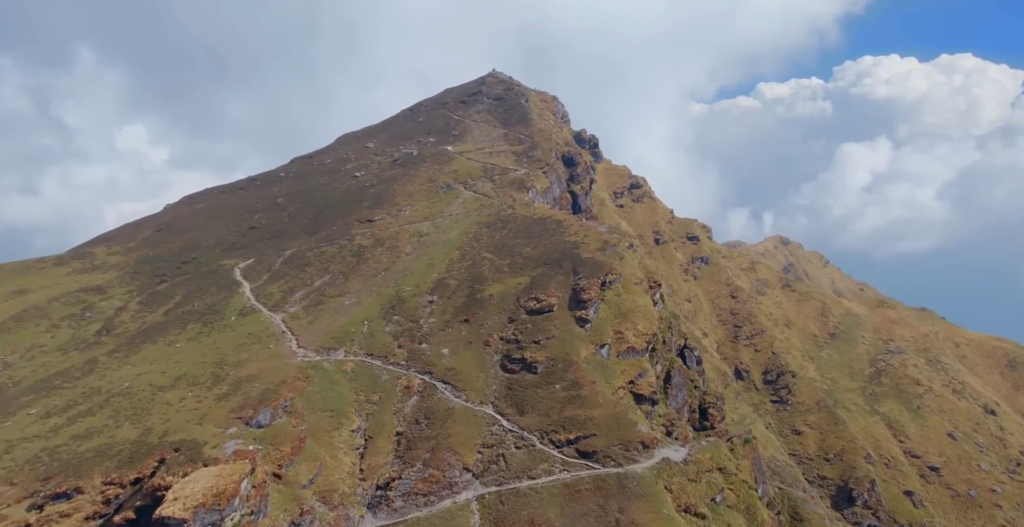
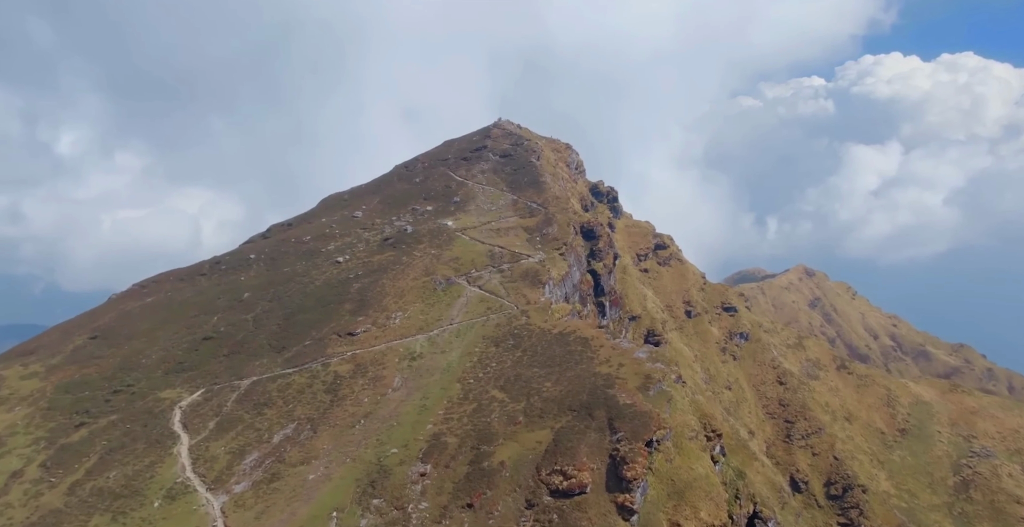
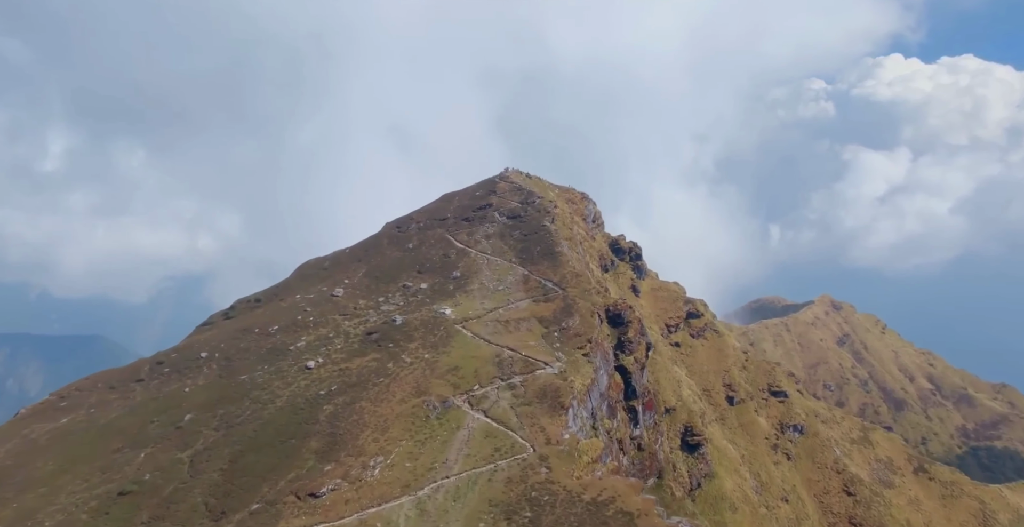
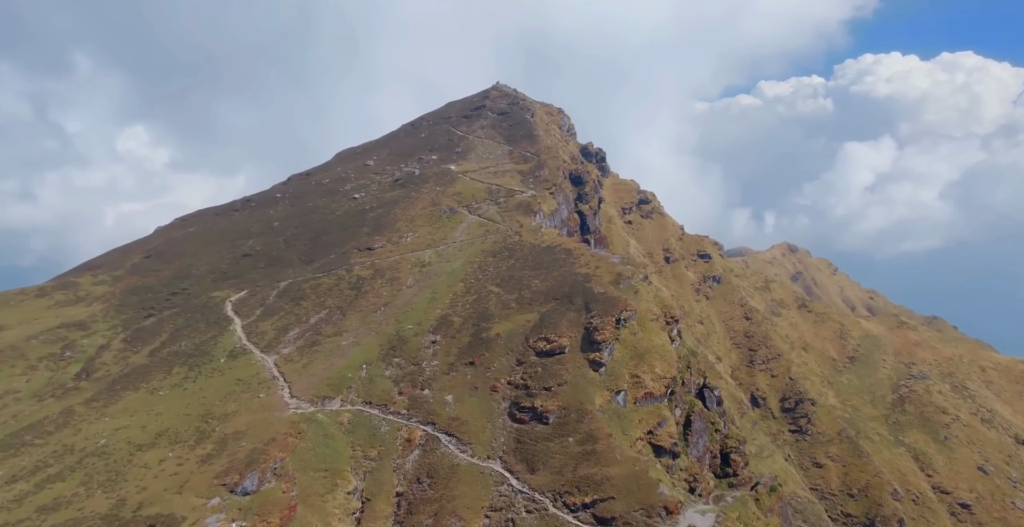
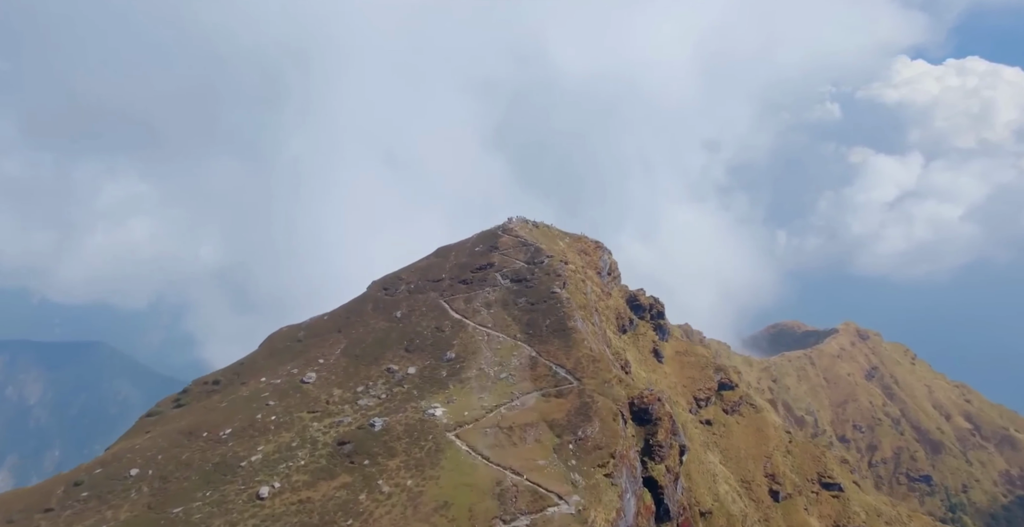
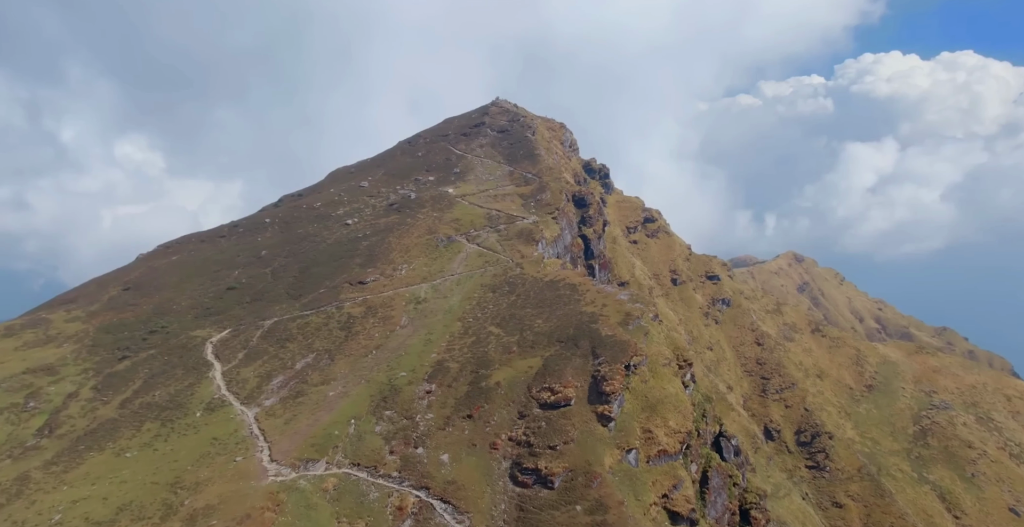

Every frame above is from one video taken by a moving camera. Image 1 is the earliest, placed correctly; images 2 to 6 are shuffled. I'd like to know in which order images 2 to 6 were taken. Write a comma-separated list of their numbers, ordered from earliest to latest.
4, 6, 2, 3, 5
